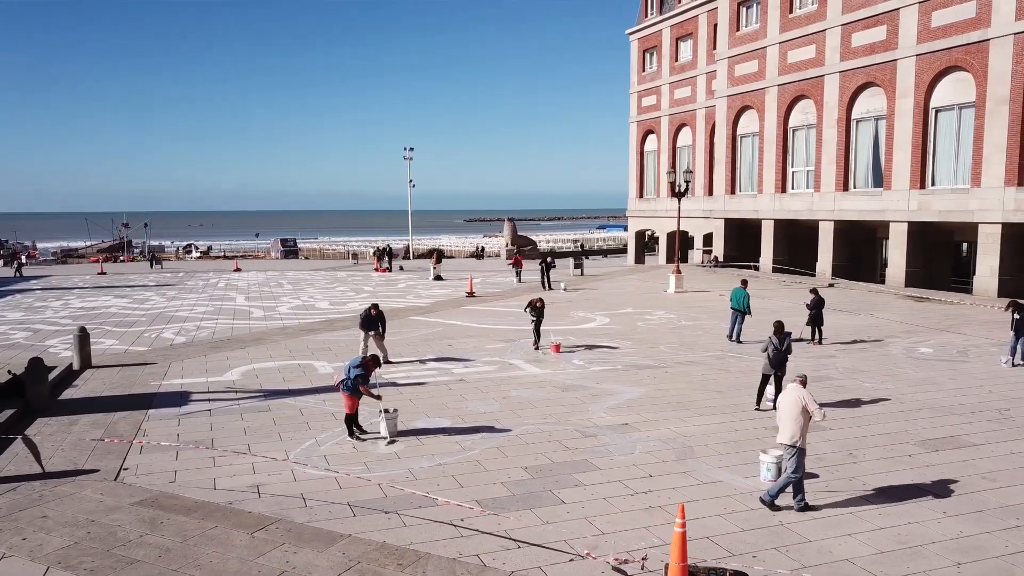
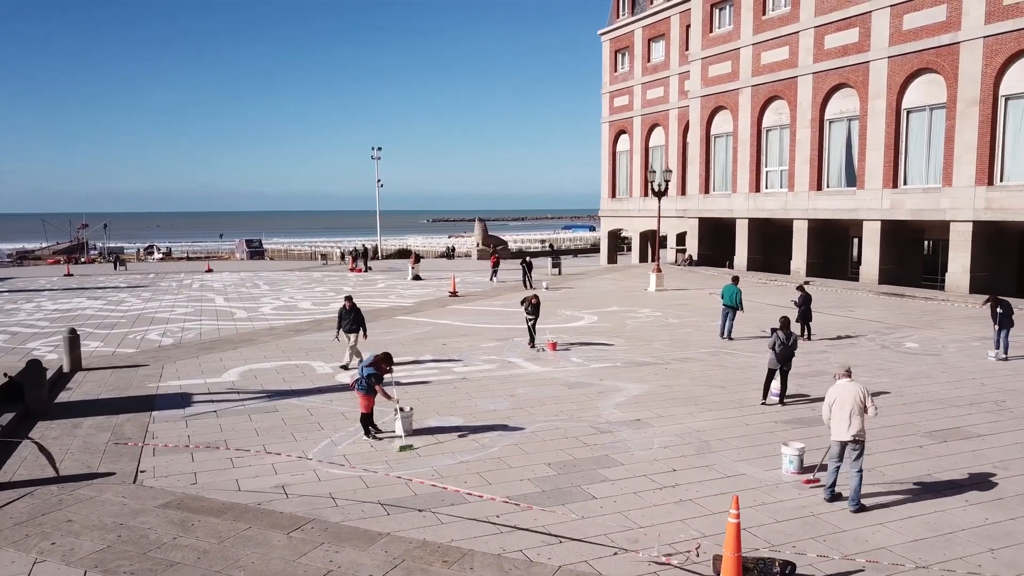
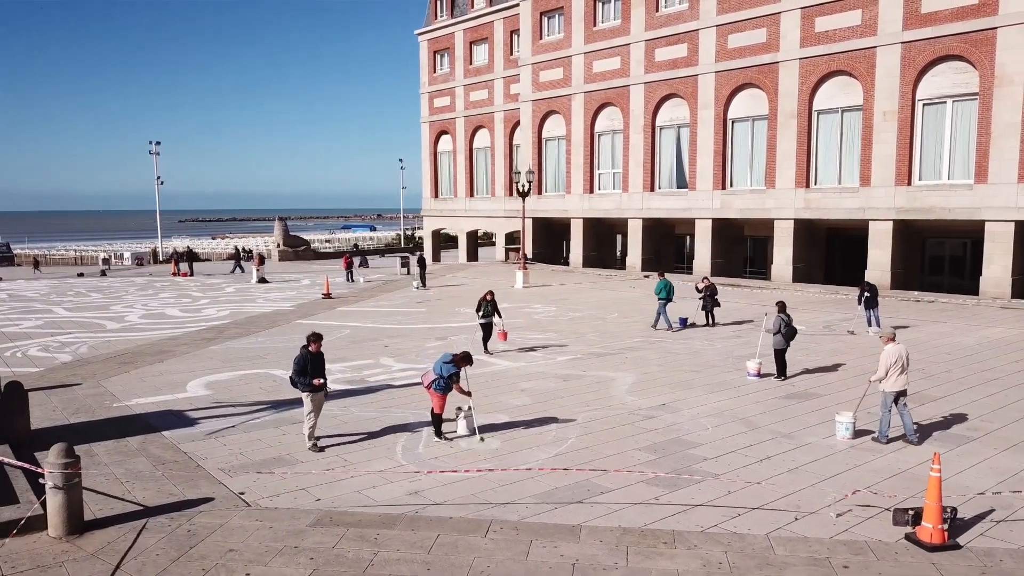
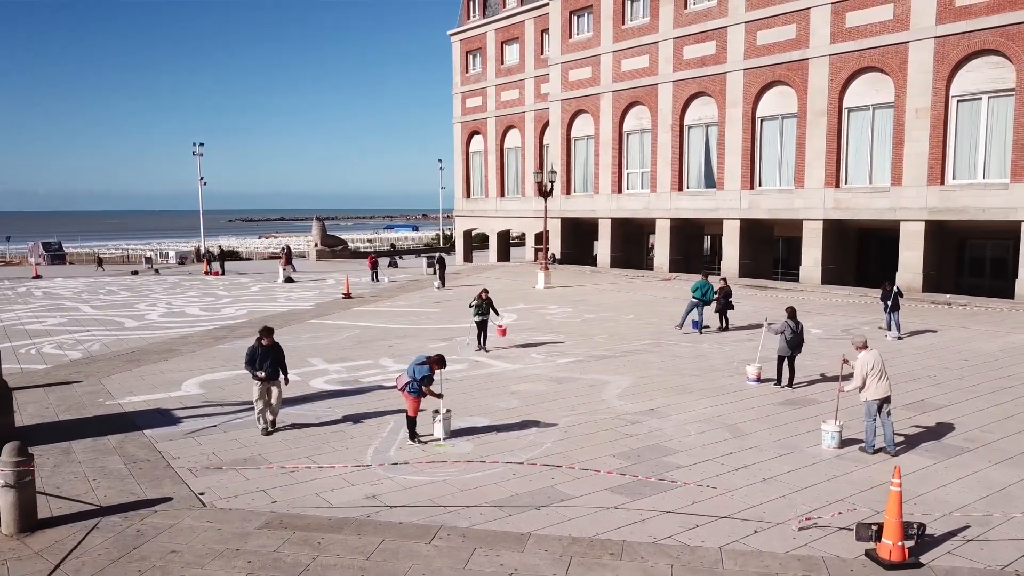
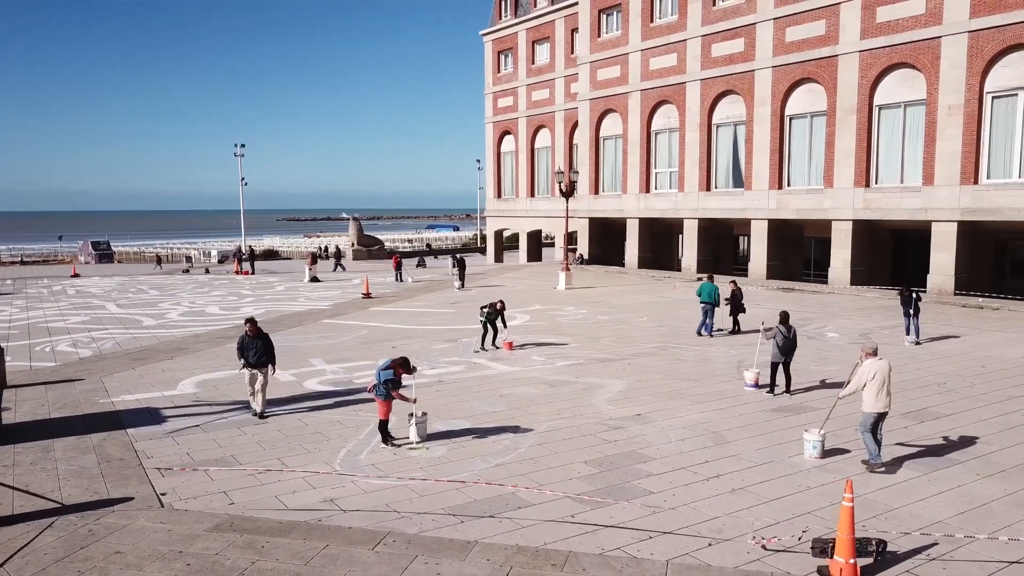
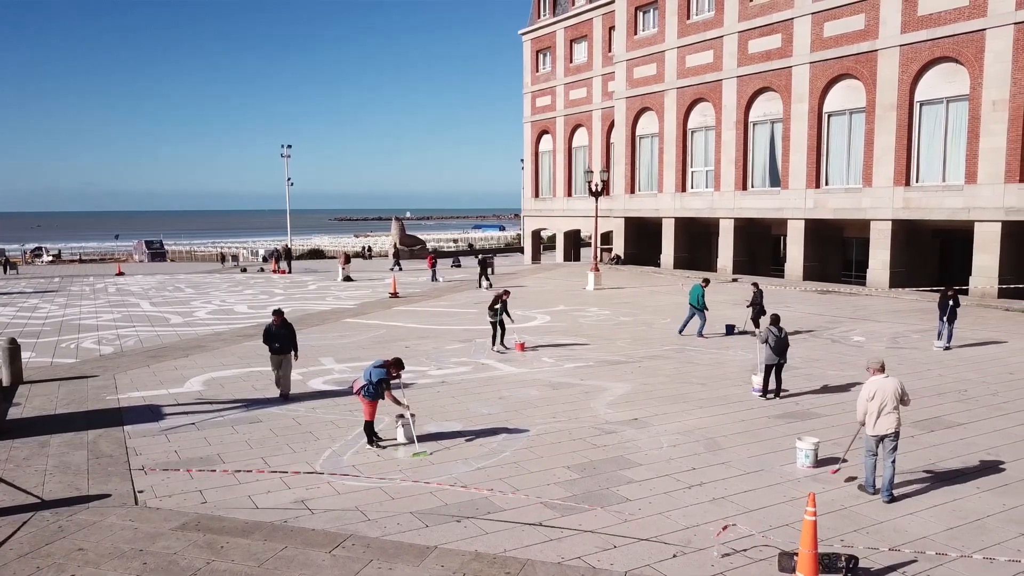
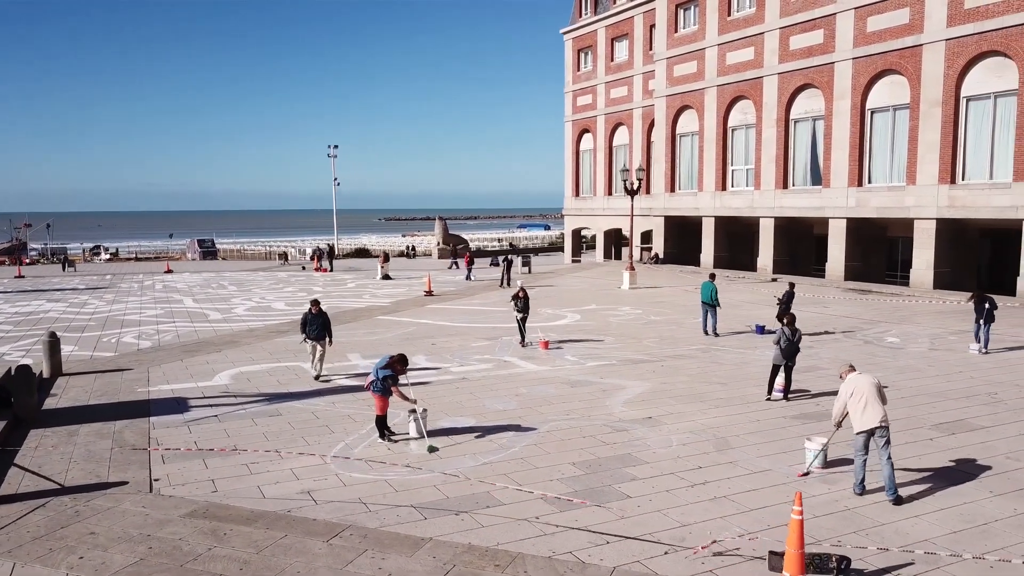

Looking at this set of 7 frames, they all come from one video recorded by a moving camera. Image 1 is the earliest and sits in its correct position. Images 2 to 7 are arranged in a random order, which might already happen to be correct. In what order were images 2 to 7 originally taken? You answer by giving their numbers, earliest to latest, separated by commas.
2, 7, 6, 5, 4, 3
